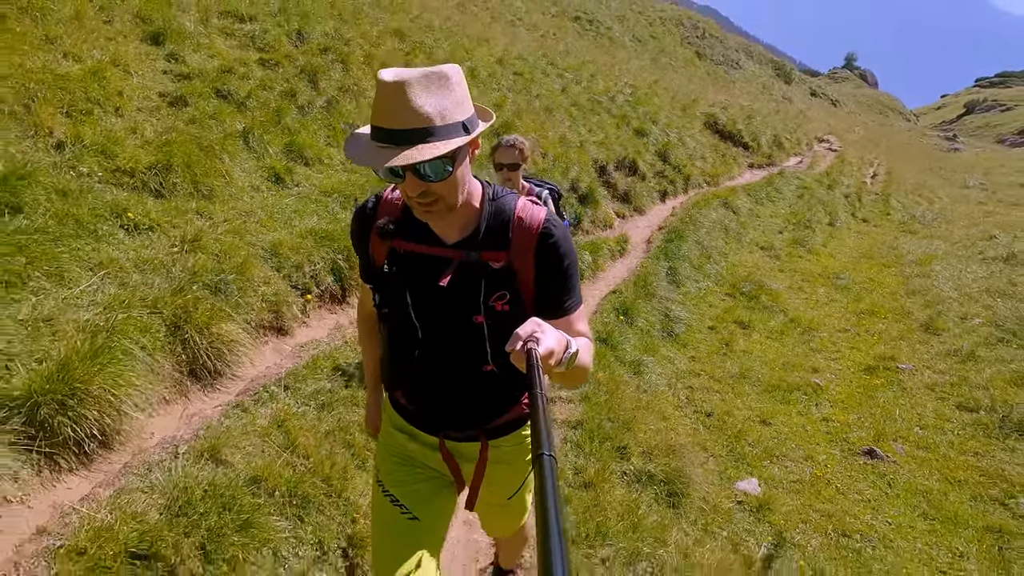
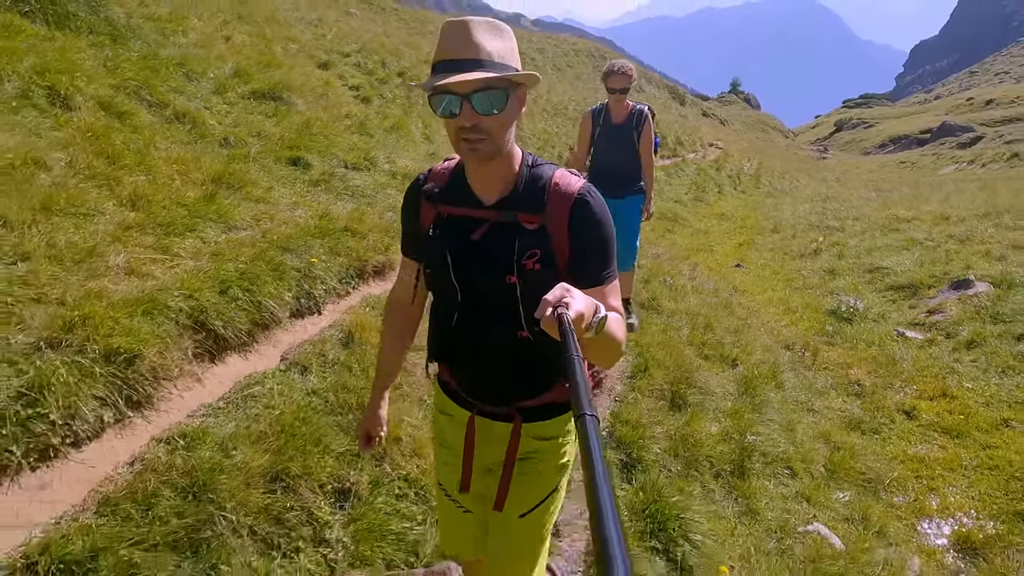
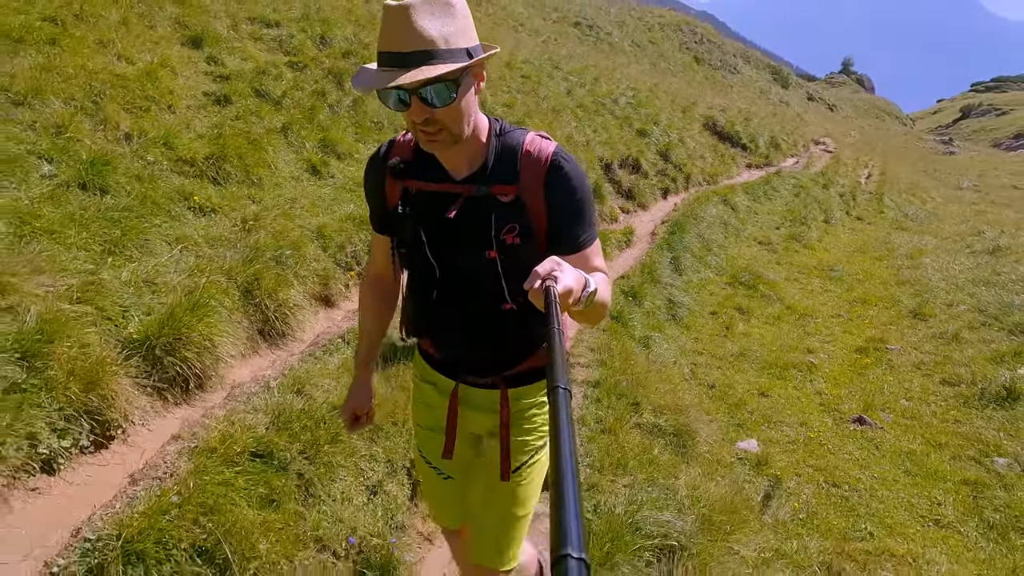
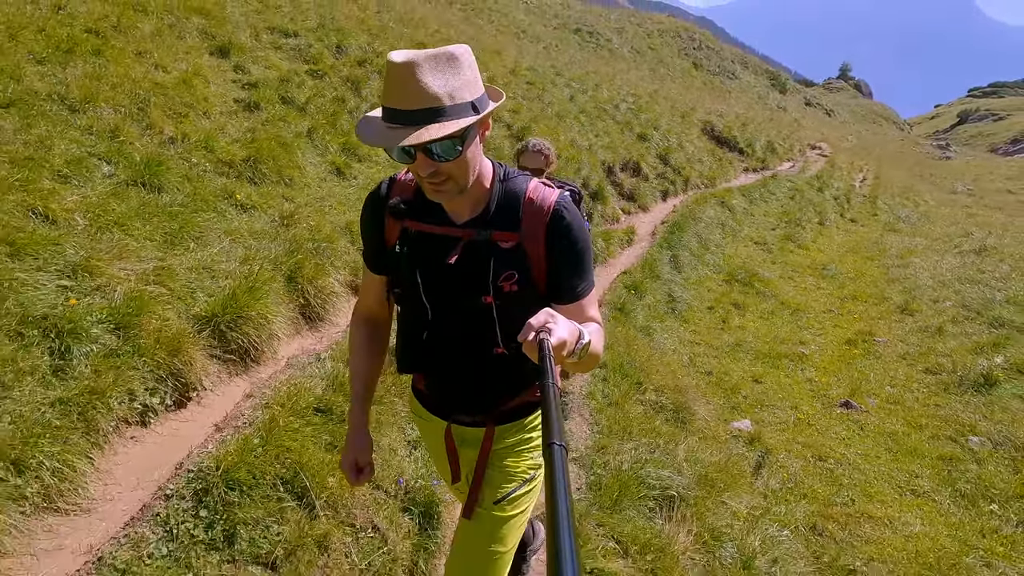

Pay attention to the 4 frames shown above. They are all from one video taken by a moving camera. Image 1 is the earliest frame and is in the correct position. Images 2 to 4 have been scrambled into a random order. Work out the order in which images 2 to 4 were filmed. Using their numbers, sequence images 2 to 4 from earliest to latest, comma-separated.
3, 4, 2
